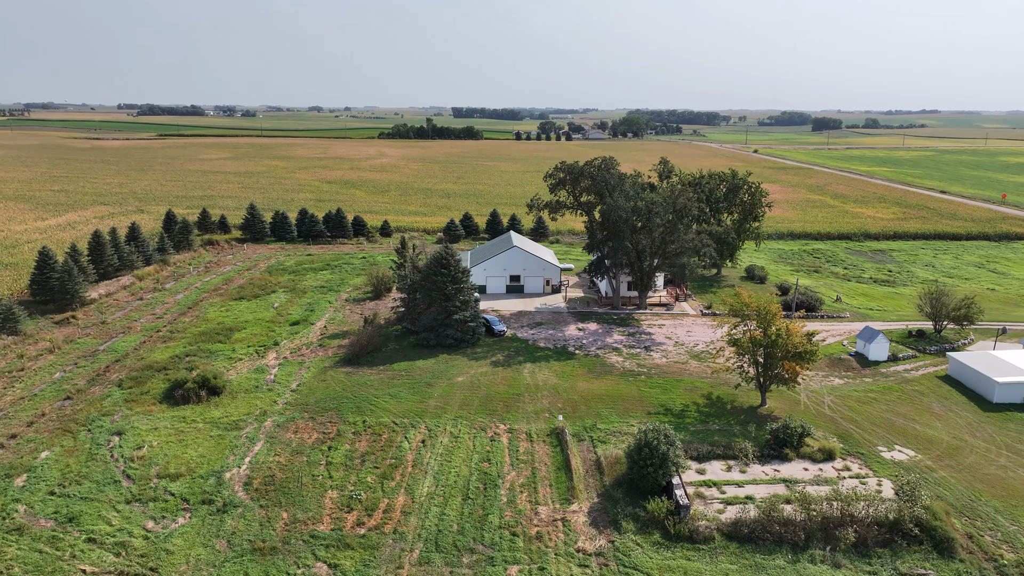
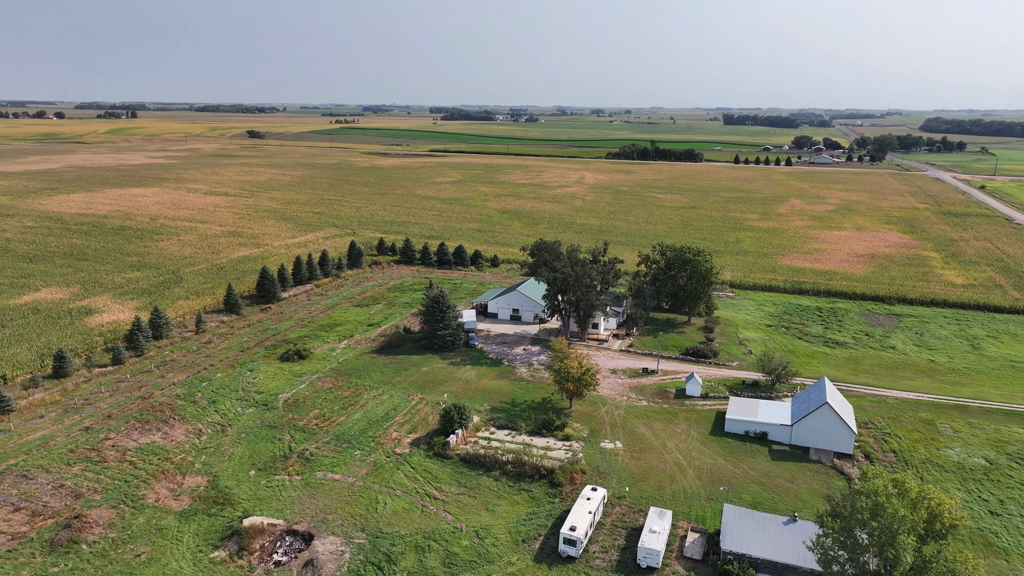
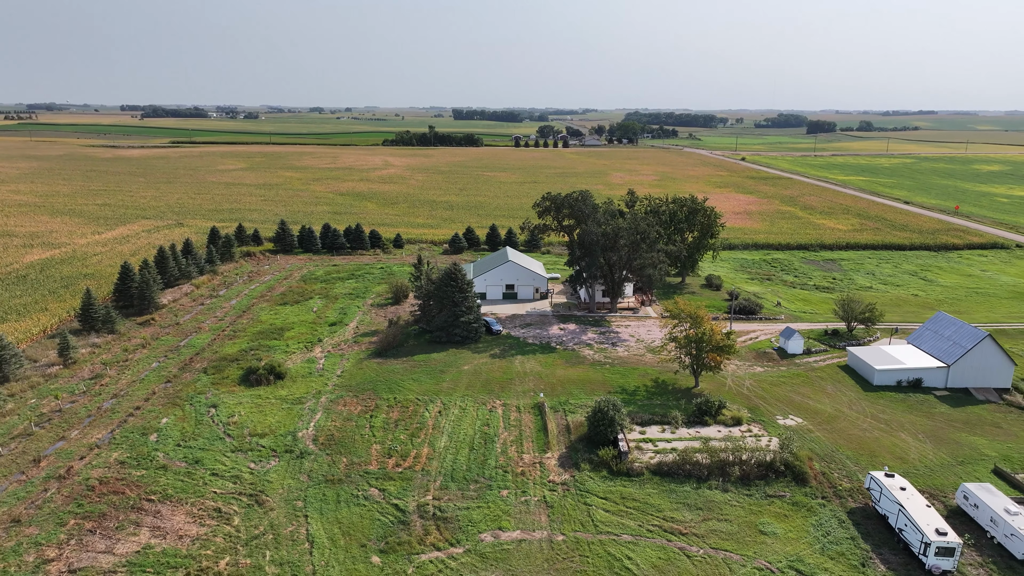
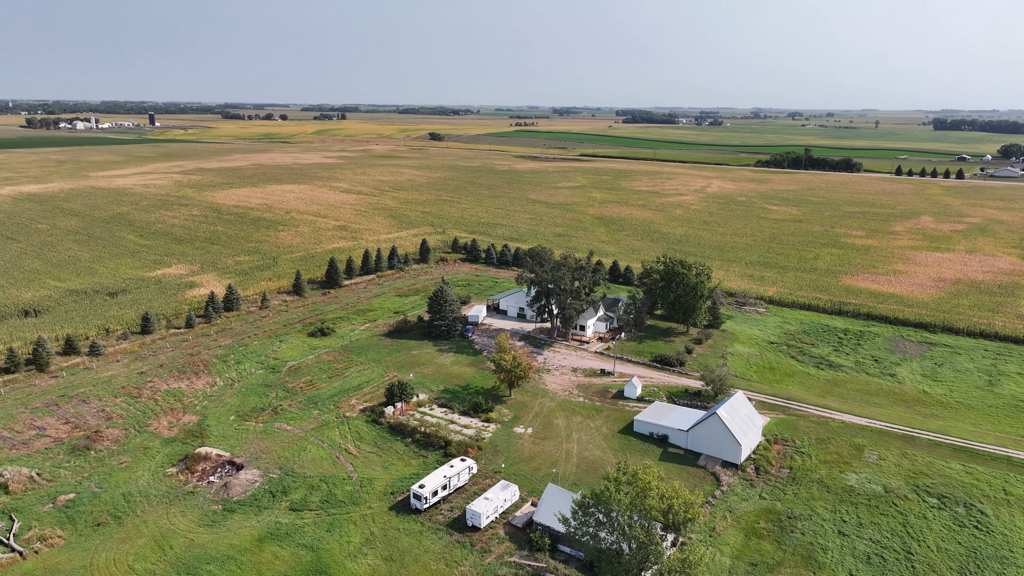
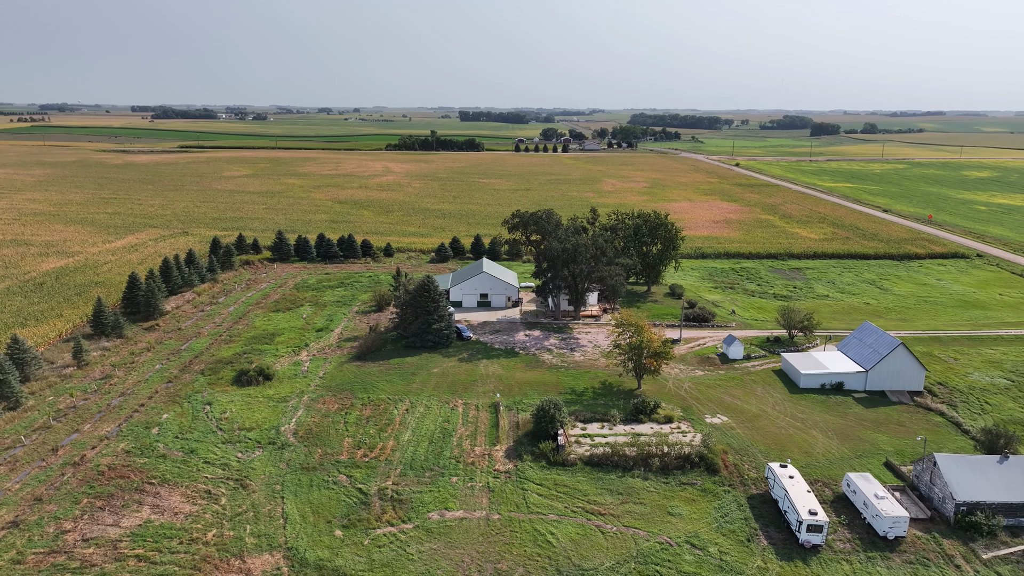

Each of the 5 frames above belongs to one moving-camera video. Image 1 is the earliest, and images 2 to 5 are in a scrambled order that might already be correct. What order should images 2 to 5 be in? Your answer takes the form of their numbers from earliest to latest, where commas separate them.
3, 5, 2, 4
